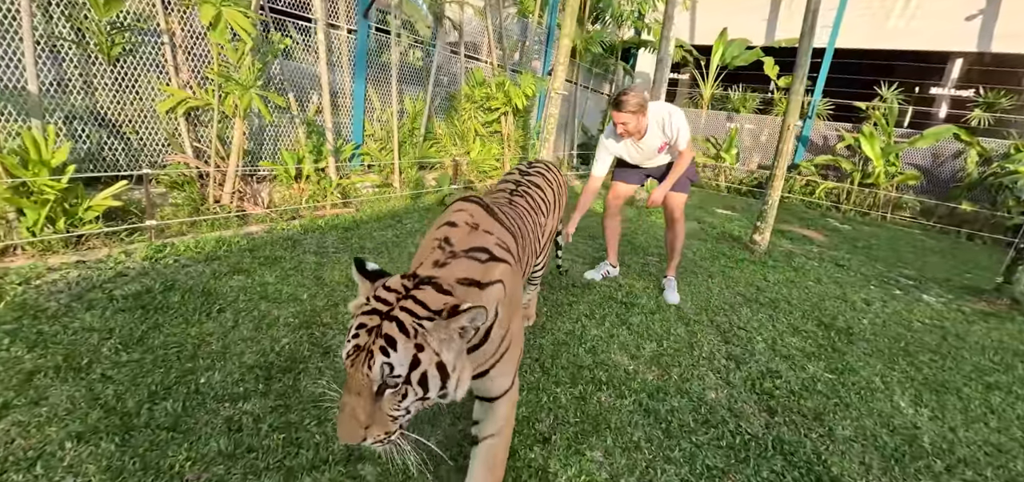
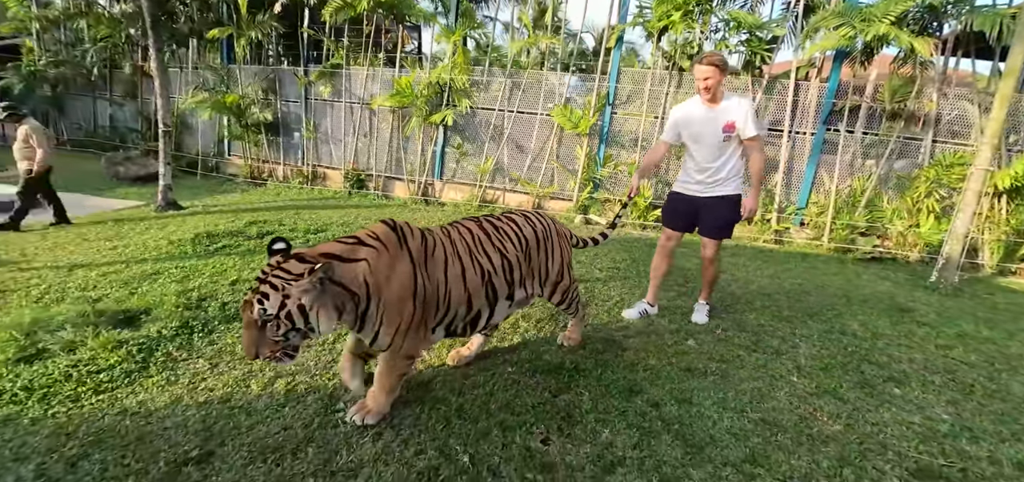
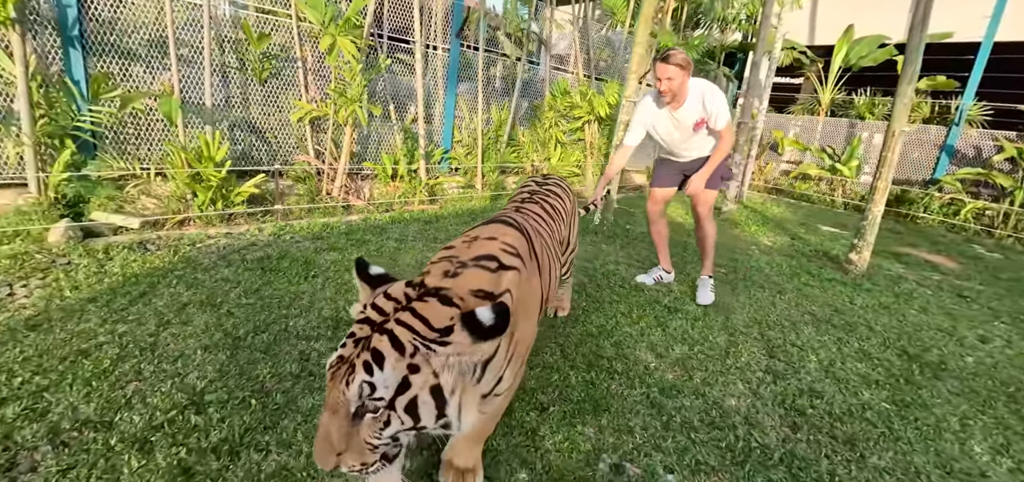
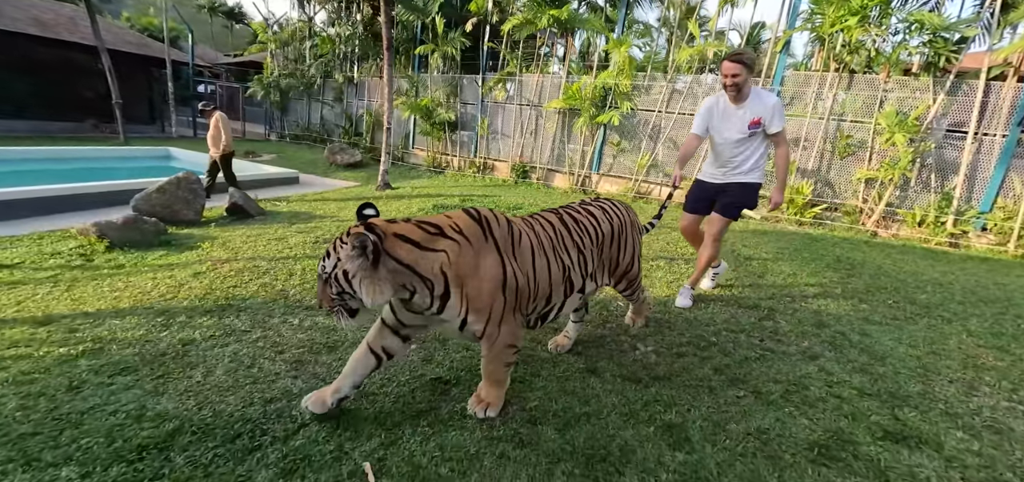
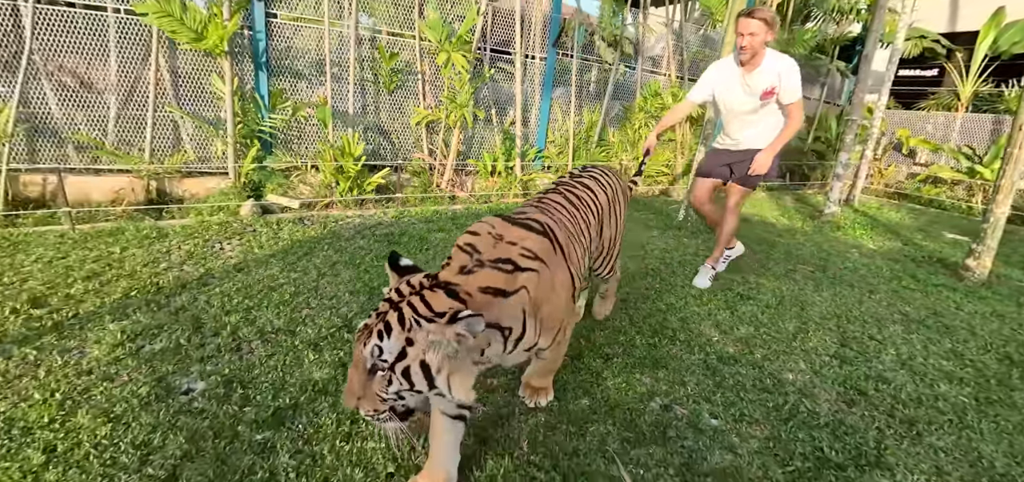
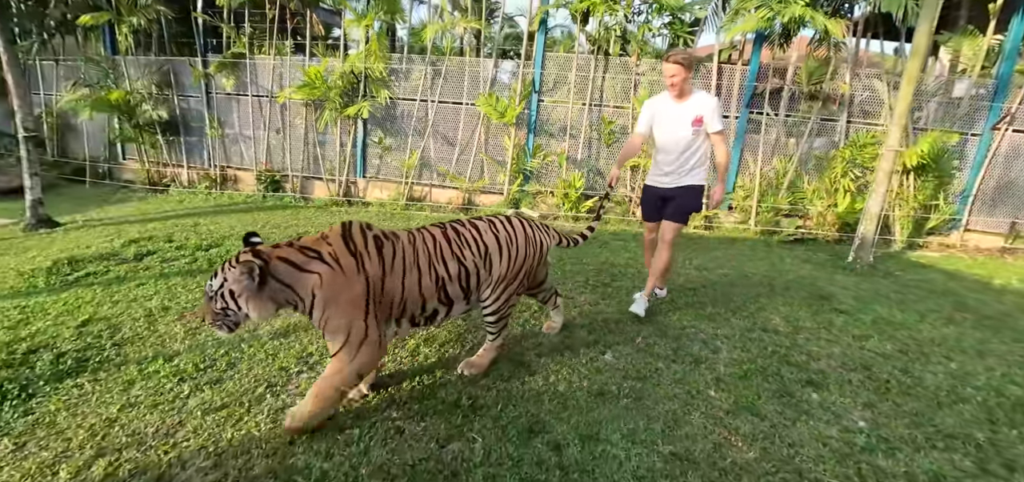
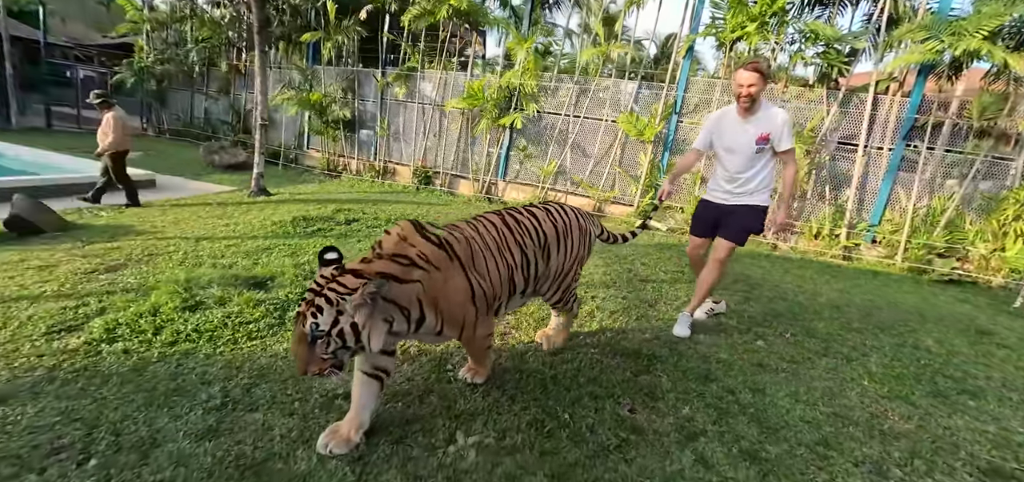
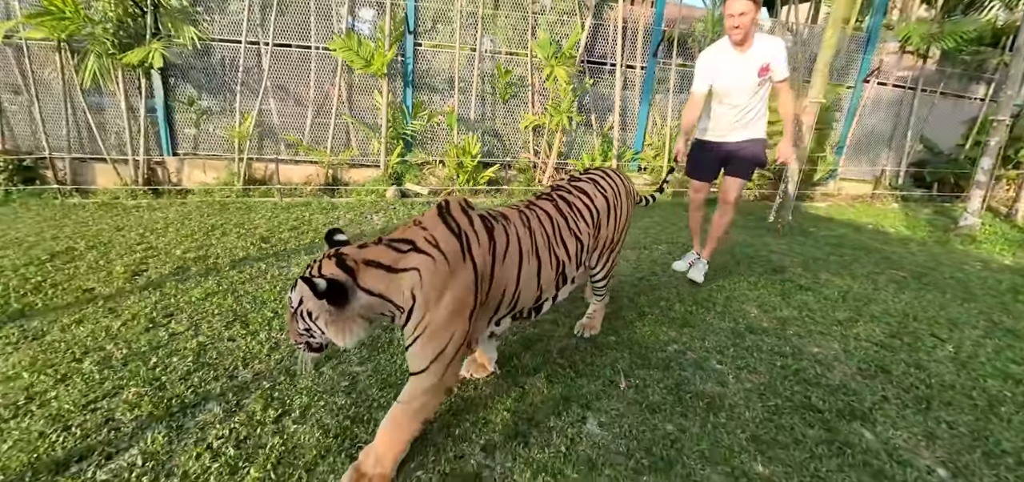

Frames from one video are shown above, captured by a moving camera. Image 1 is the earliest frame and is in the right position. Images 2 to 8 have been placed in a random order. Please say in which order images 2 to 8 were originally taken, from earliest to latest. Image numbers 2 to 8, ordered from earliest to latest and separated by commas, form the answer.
3, 5, 8, 6, 2, 7, 4
